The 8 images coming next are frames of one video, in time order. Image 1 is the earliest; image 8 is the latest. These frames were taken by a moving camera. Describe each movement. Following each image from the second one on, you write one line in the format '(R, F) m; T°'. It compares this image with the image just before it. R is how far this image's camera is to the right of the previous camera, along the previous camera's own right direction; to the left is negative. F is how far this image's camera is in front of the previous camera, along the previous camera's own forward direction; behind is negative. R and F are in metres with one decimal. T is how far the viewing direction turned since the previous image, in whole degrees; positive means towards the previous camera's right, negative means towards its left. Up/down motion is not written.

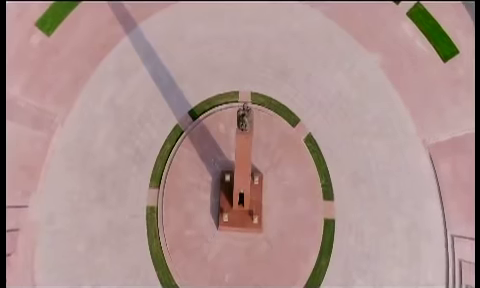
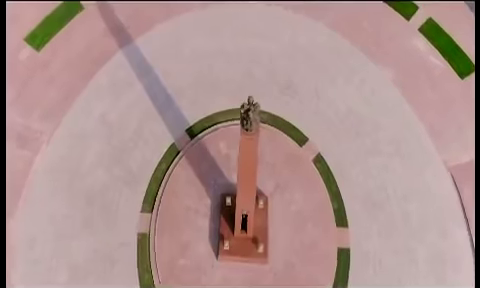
(-0.1, +1.7) m; 0°
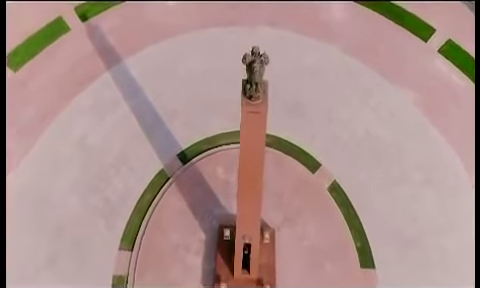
(0.0, +2.6) m; 0°
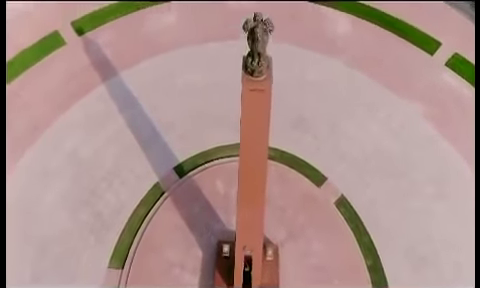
(0.0, +0.9) m; 0°
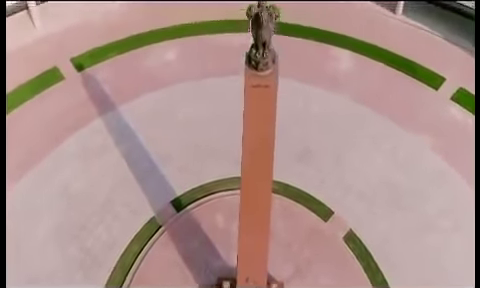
(0.0, +0.8) m; 0°
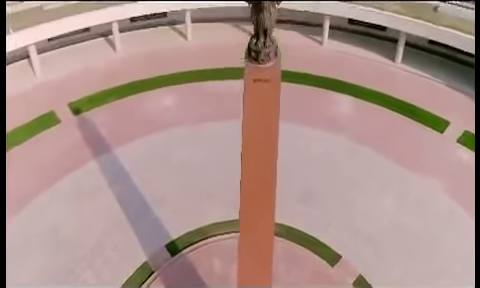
(0.0, +0.8) m; 0°
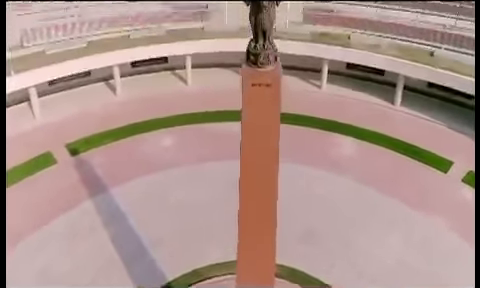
(0.0, +0.4) m; 0°
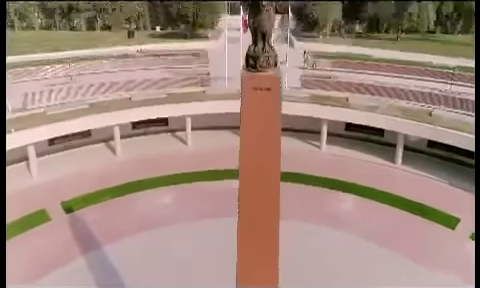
(0.0, +0.6) m; 0°
